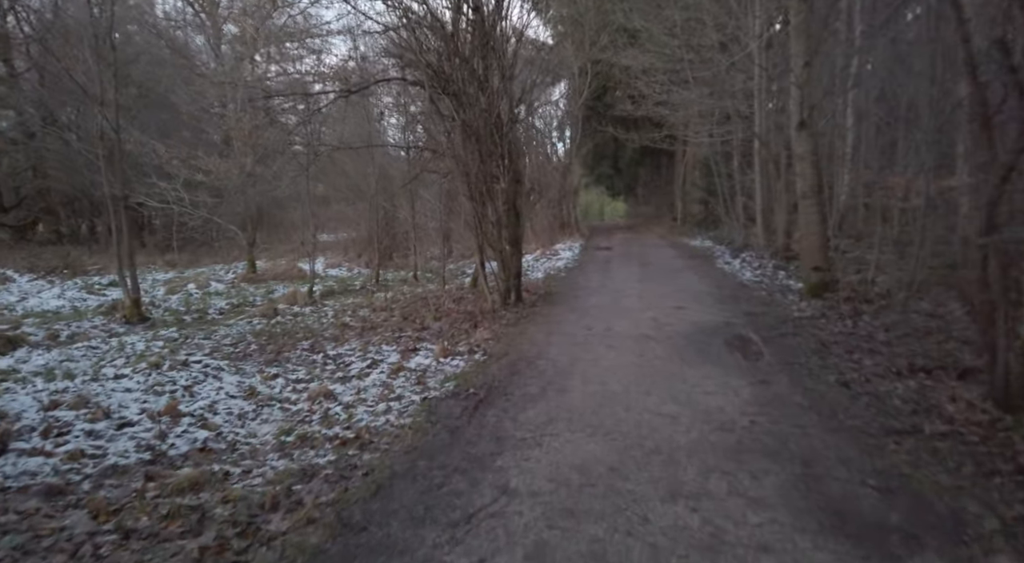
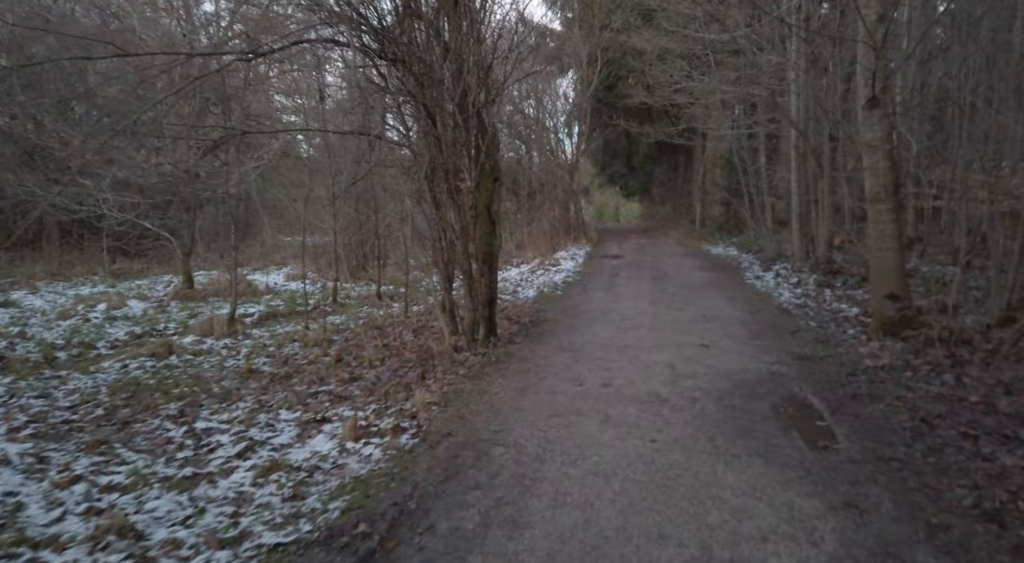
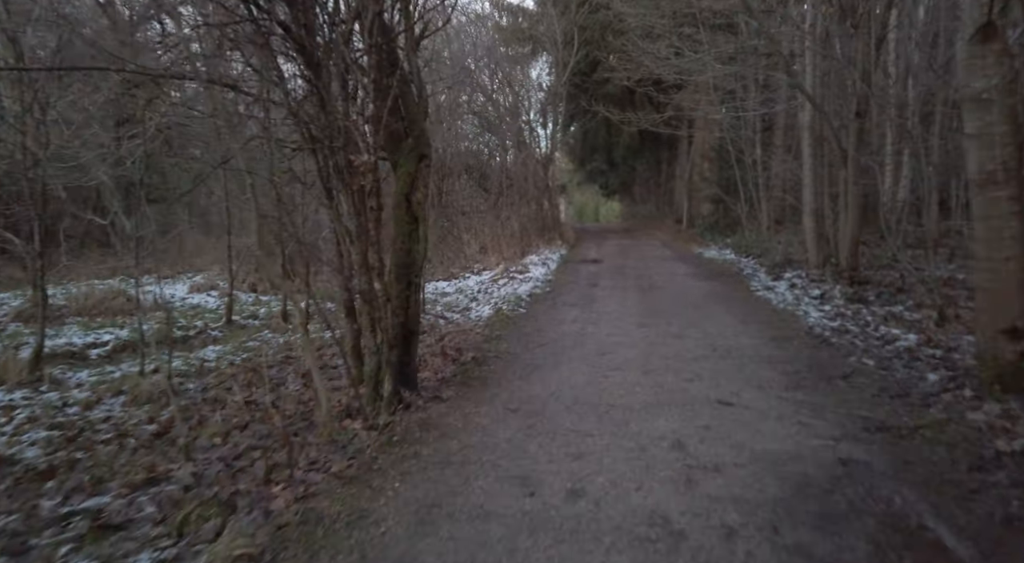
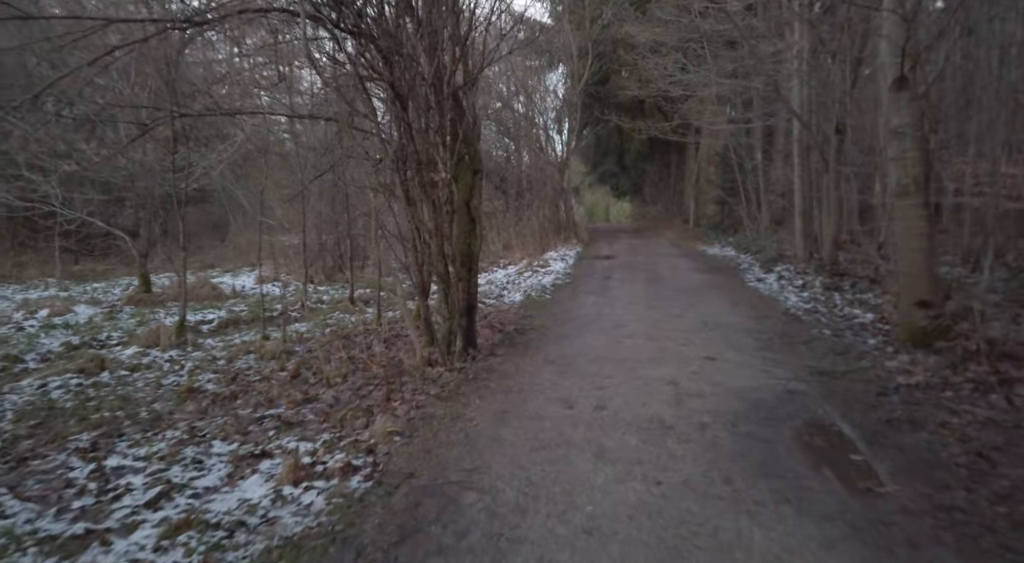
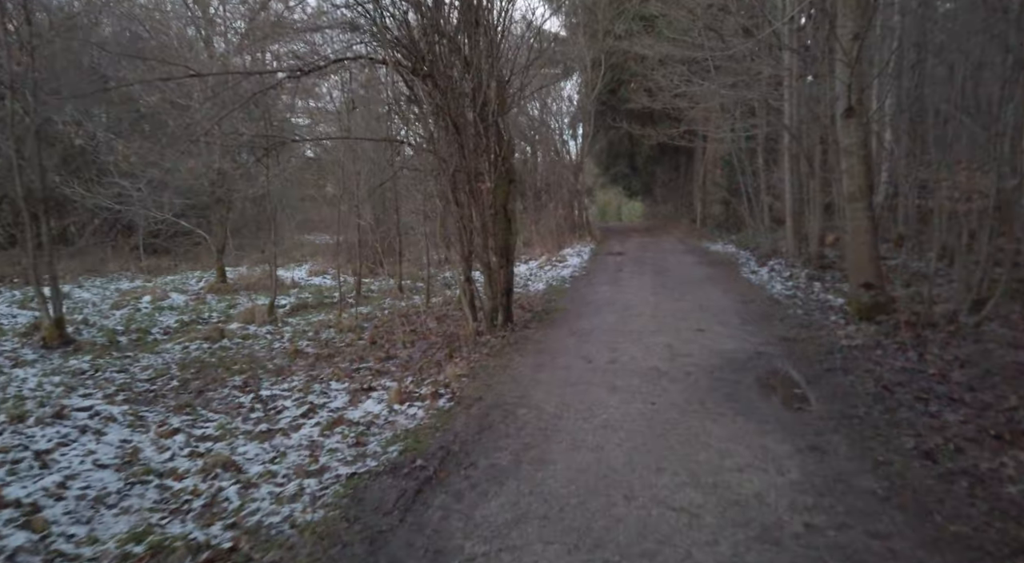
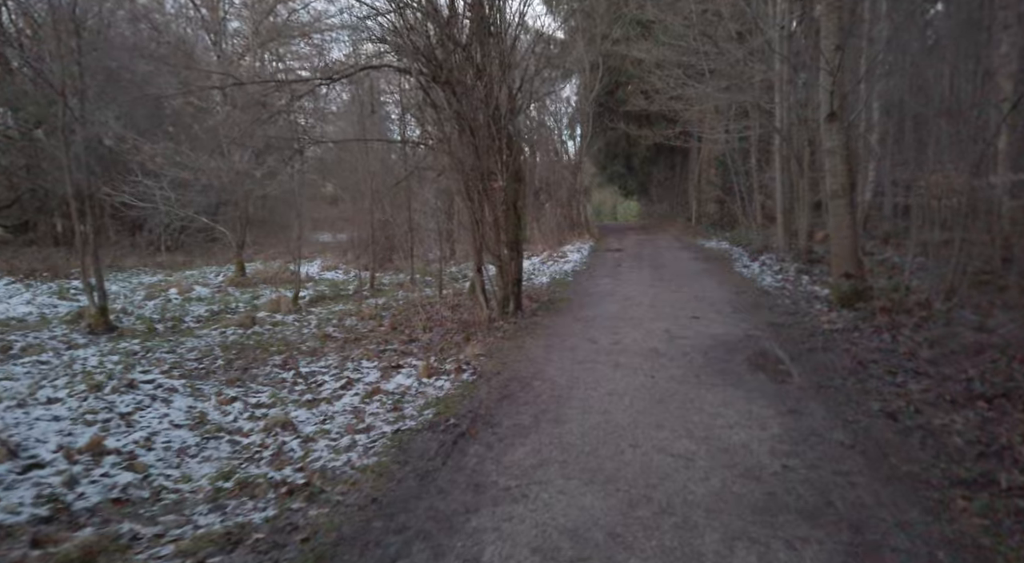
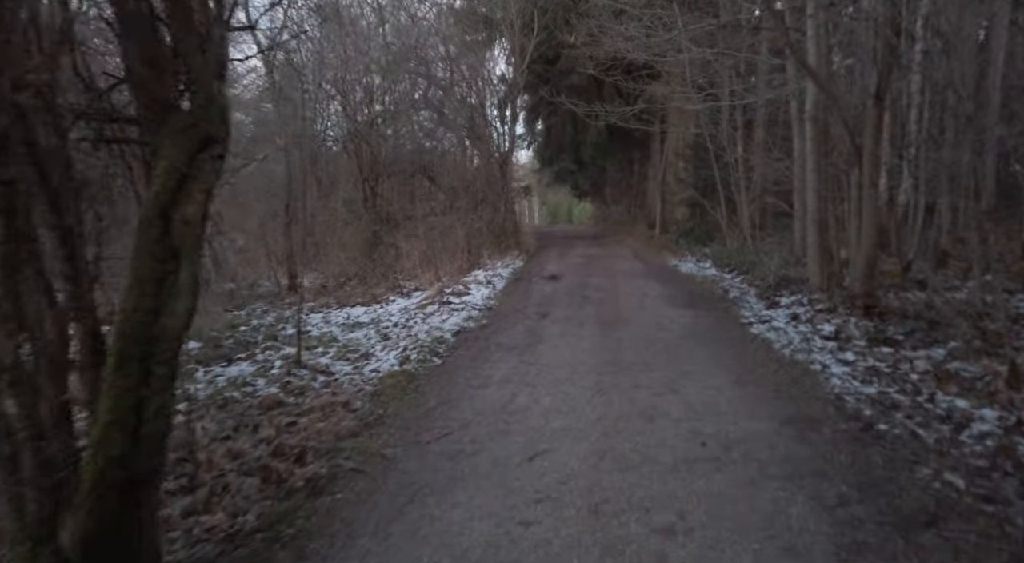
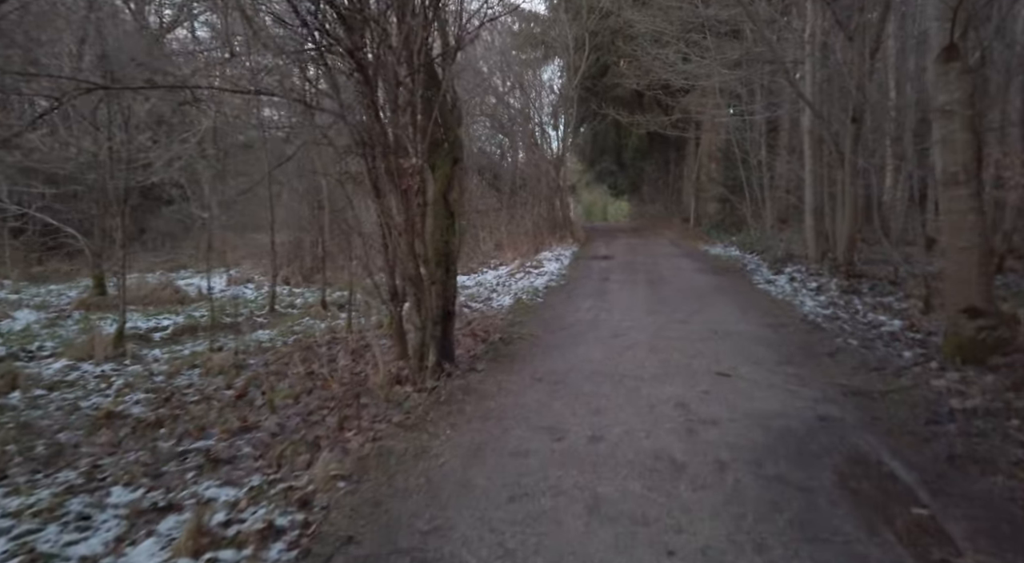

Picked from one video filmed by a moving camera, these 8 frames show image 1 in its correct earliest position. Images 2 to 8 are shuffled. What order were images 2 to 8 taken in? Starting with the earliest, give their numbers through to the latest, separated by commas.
6, 5, 2, 4, 8, 3, 7
